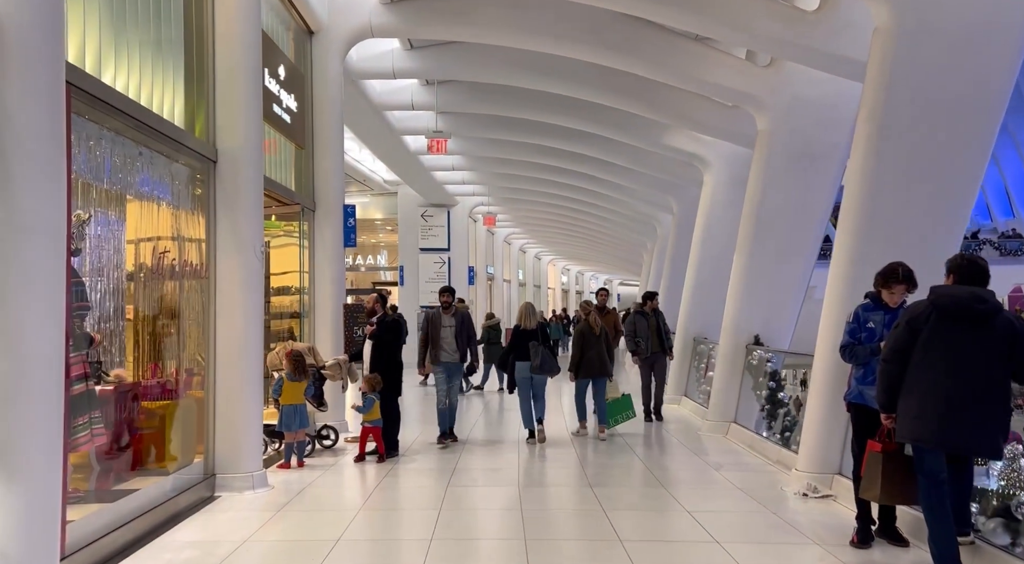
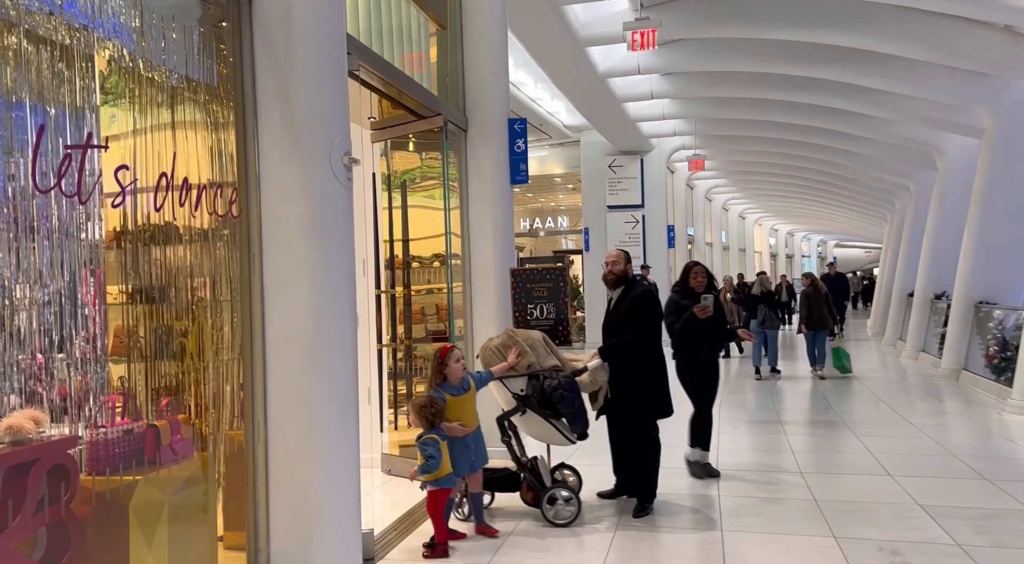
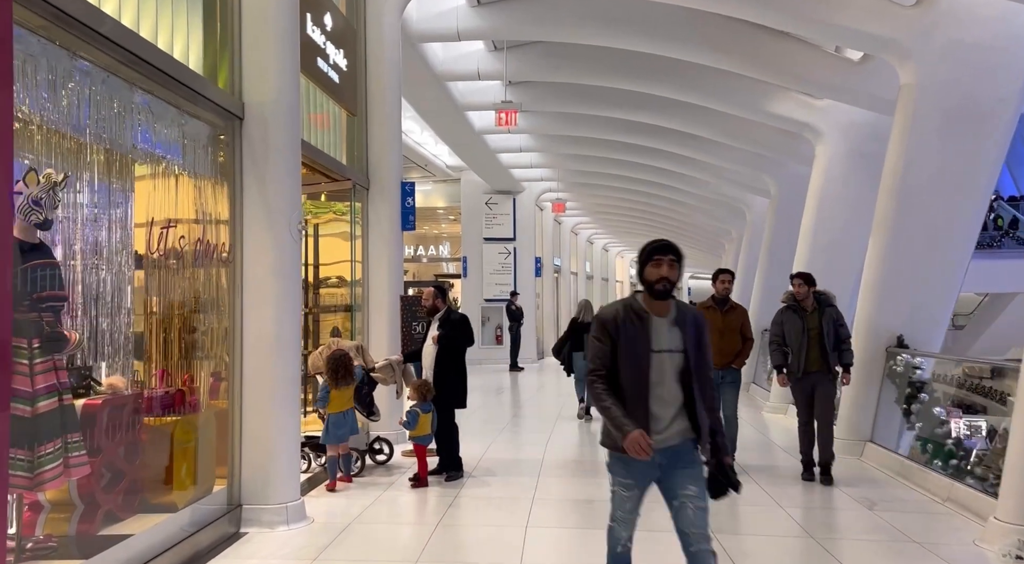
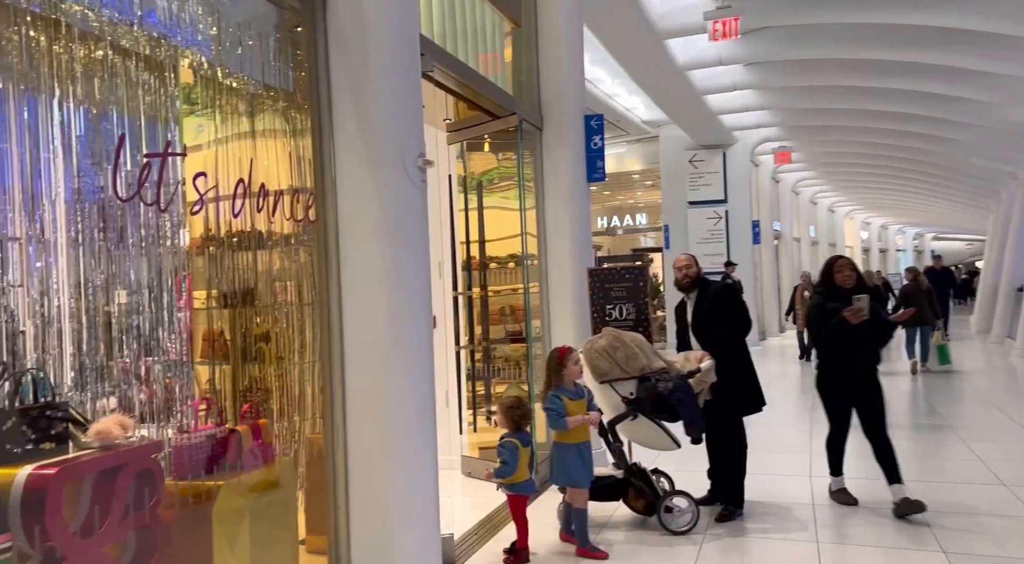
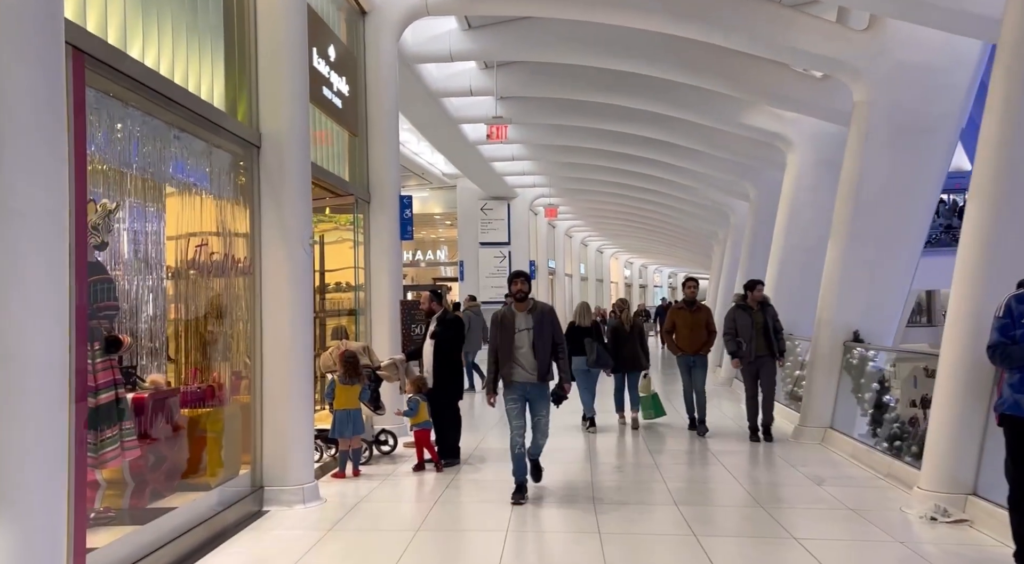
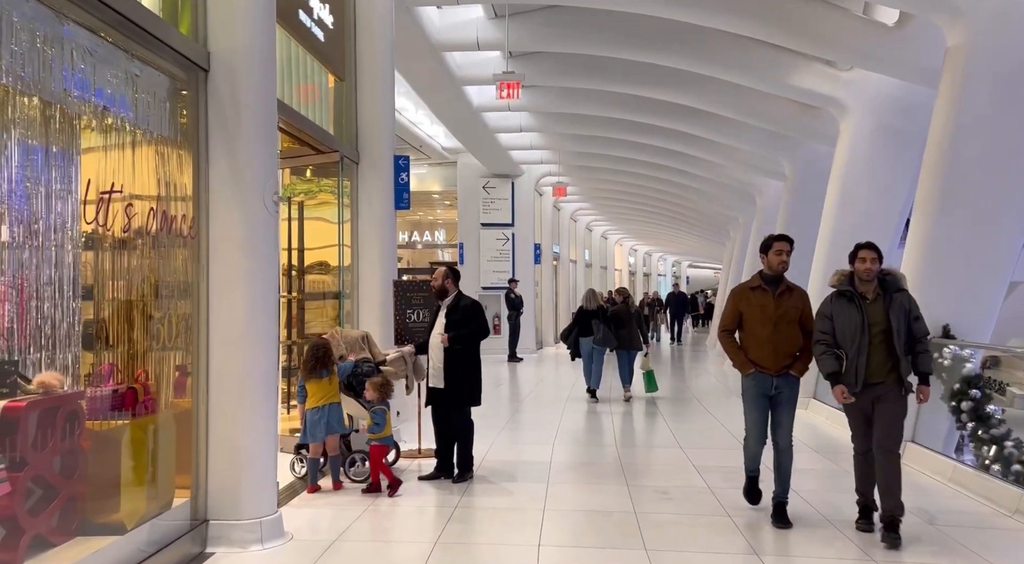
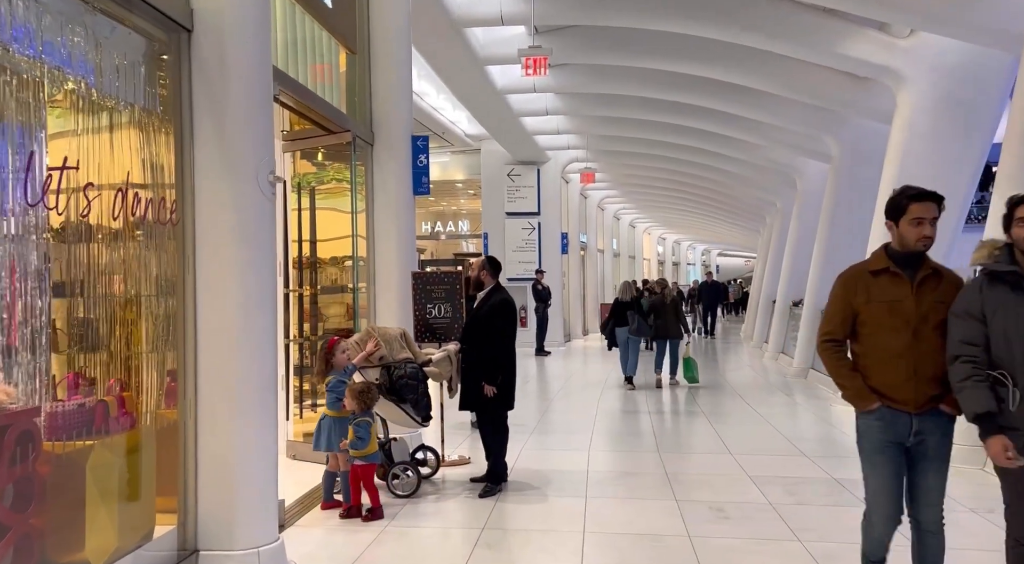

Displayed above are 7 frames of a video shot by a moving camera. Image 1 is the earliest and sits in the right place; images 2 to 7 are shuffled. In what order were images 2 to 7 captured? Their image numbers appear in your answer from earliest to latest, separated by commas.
5, 3, 6, 7, 2, 4
